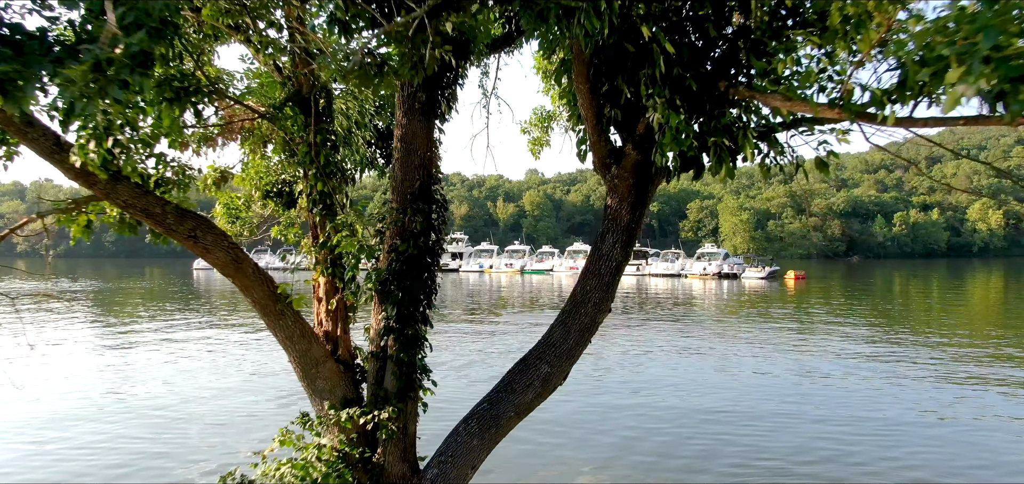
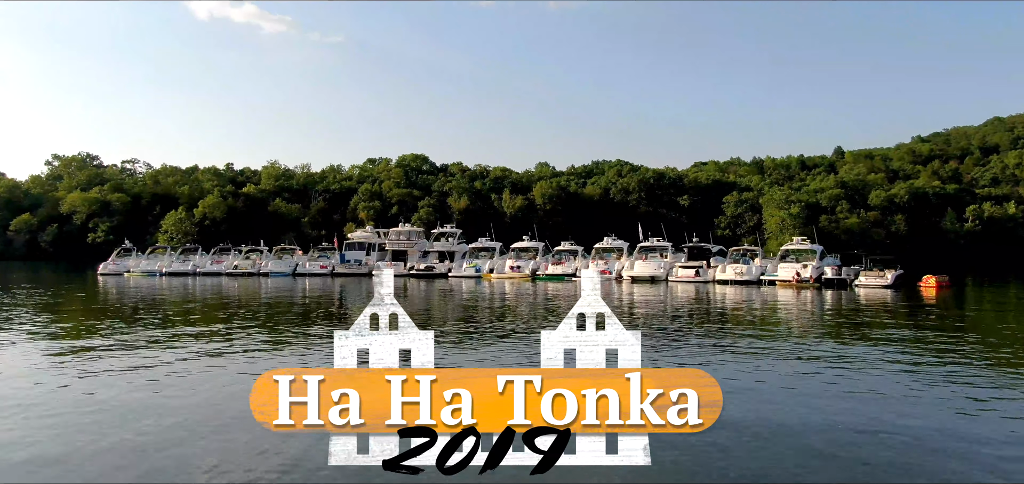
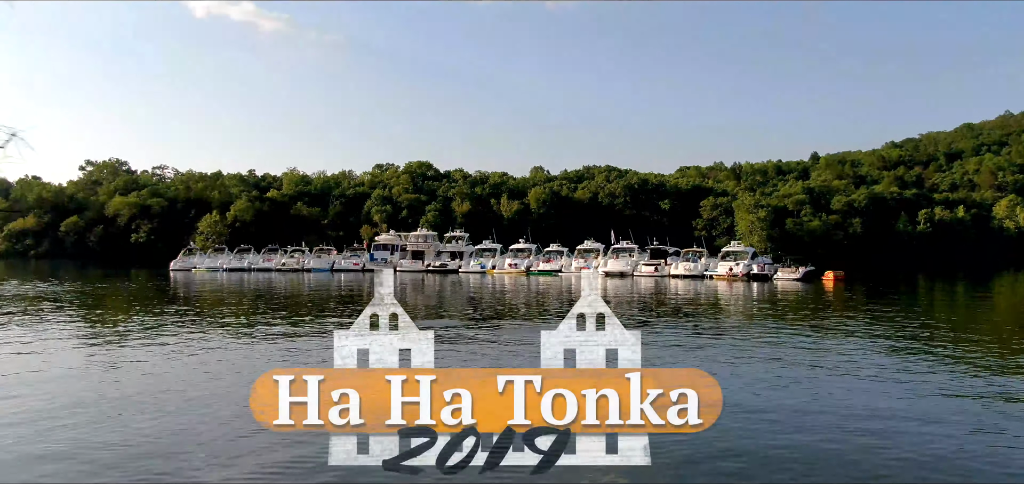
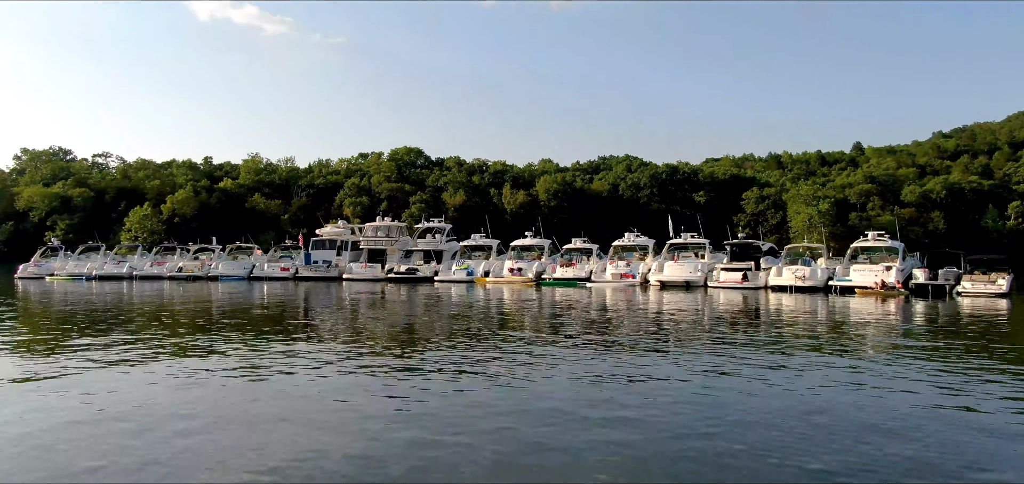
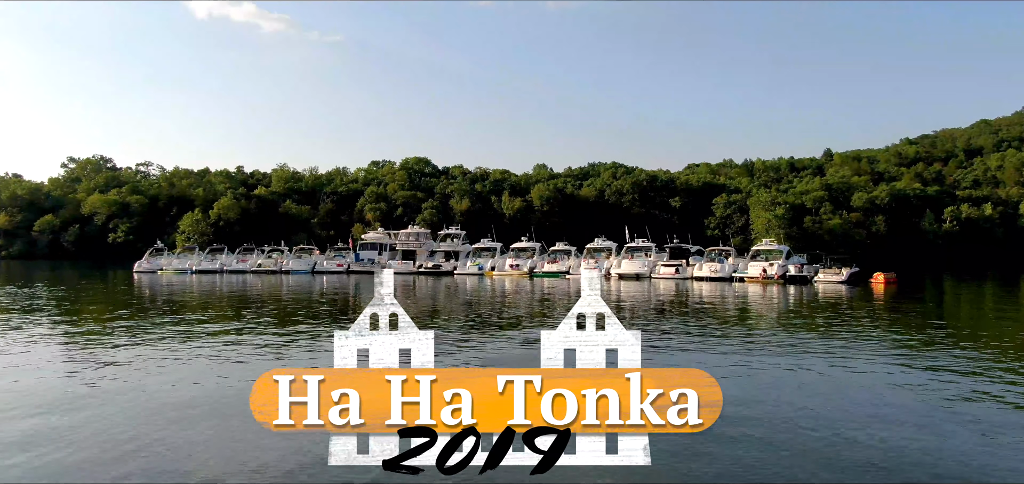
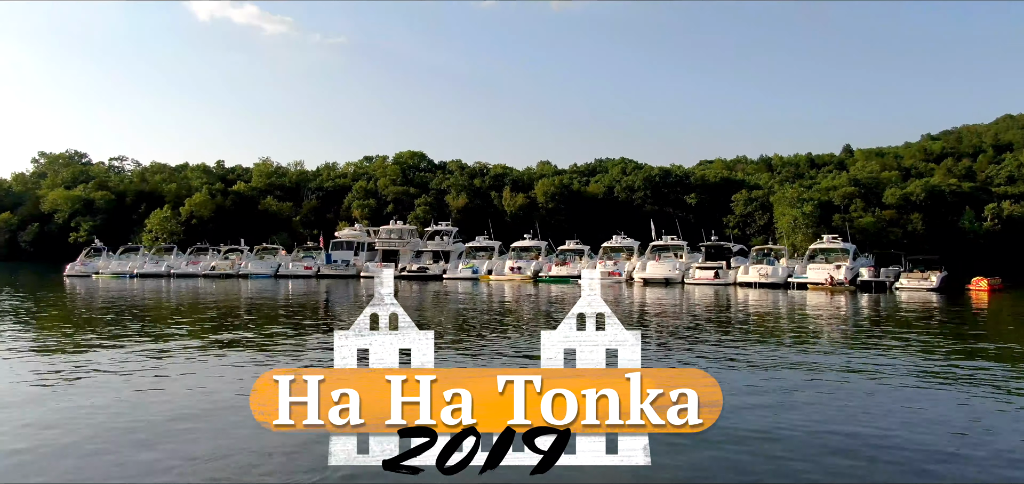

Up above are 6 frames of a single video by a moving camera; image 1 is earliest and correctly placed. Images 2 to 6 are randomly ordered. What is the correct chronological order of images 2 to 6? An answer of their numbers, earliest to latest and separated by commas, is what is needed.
3, 5, 2, 6, 4
